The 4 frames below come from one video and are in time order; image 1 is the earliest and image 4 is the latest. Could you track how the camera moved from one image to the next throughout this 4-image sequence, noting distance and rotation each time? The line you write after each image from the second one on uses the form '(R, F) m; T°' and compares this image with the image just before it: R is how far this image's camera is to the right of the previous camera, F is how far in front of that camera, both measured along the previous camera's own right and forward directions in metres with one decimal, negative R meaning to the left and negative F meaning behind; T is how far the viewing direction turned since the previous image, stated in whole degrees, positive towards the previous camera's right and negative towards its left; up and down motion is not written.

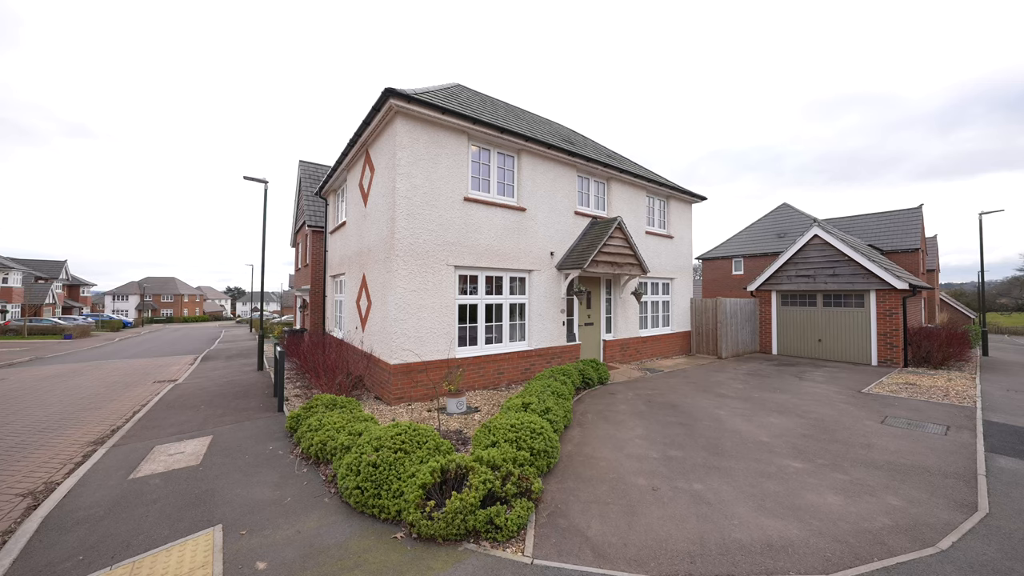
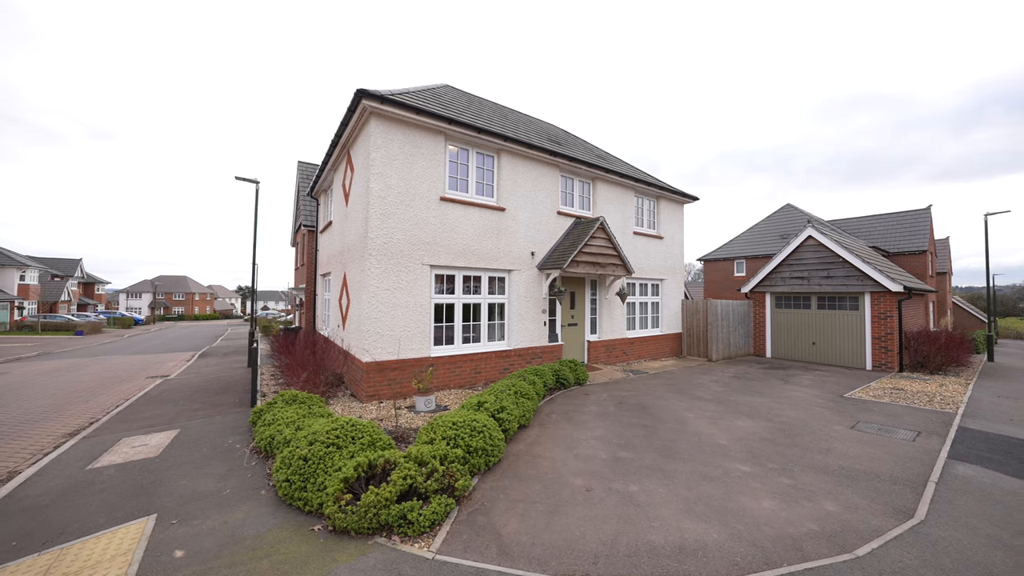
(+0.7, 0.0) m; -2°
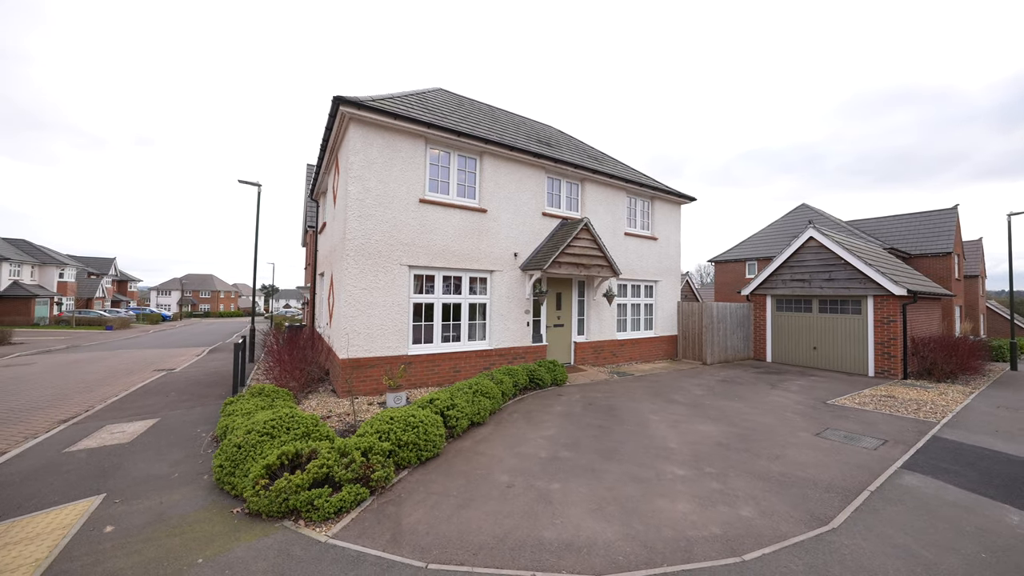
(+1.0, -0.1) m; -3°
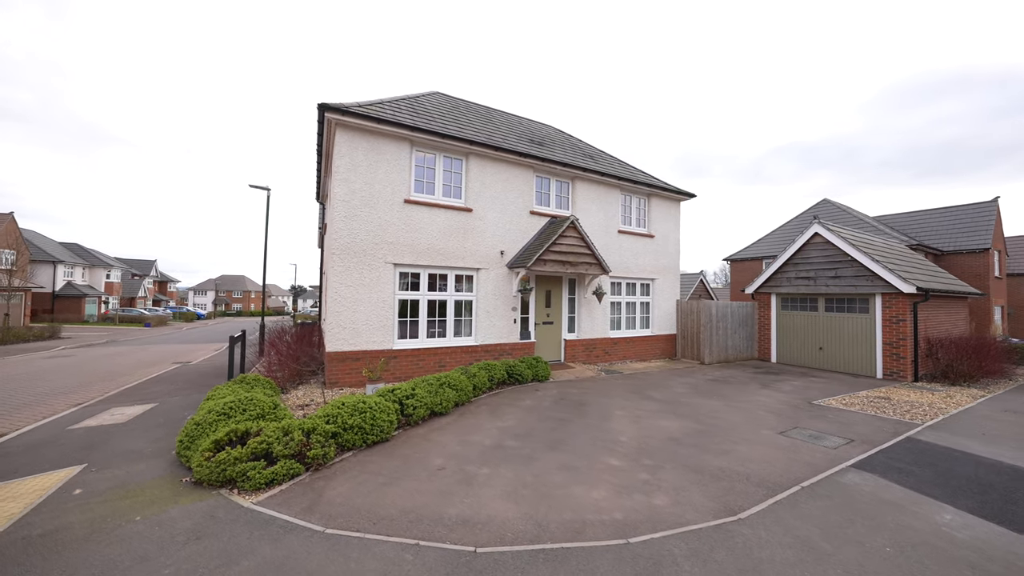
(+1.0, -0.1) m; -4°
